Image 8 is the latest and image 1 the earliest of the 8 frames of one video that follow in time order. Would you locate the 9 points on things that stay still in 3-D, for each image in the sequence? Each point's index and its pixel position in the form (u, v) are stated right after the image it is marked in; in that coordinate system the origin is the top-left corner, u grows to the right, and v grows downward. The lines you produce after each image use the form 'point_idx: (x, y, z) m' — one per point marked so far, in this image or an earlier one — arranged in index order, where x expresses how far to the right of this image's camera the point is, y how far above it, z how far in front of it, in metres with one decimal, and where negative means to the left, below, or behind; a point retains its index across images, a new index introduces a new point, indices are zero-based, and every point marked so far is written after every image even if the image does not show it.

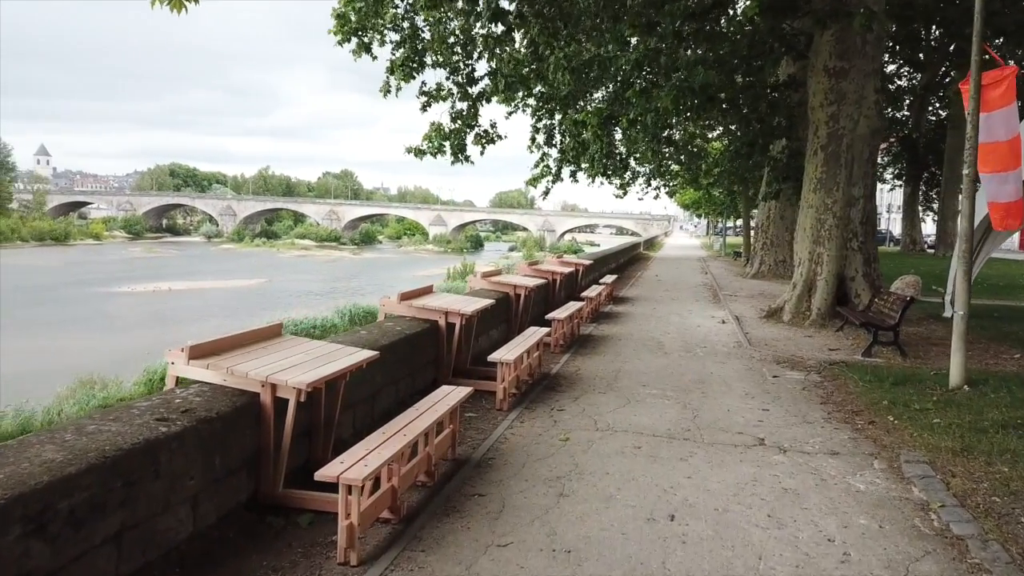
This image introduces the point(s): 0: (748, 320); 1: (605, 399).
0: (+4.0, -0.5, +11.7) m
1: (+0.8, -1.0, +6.1) m
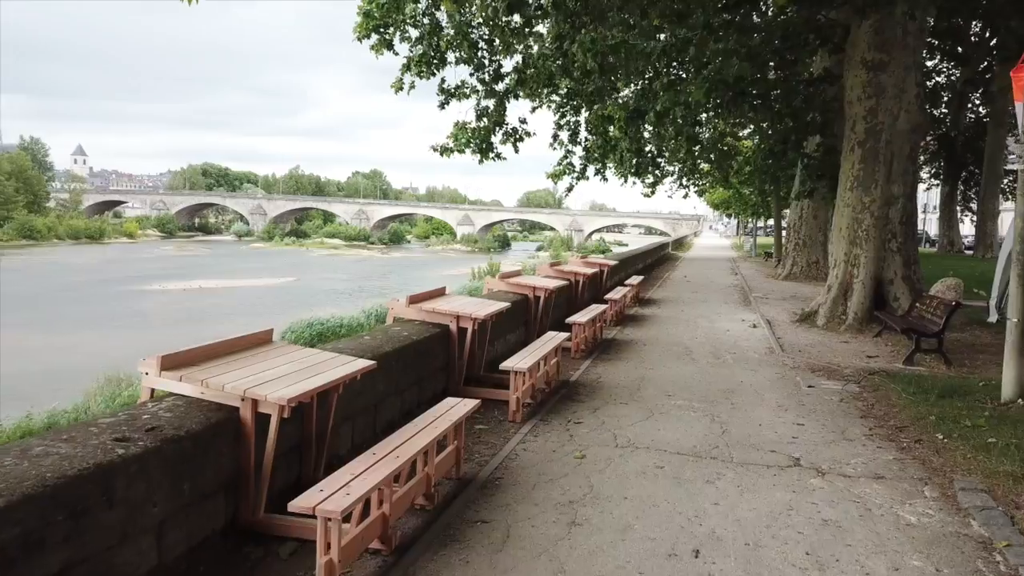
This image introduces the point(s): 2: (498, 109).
0: (+4.3, -0.6, +11.2) m
1: (+1.0, -1.0, +5.7) m
2: (-0.4, +3.7, +14.5) m
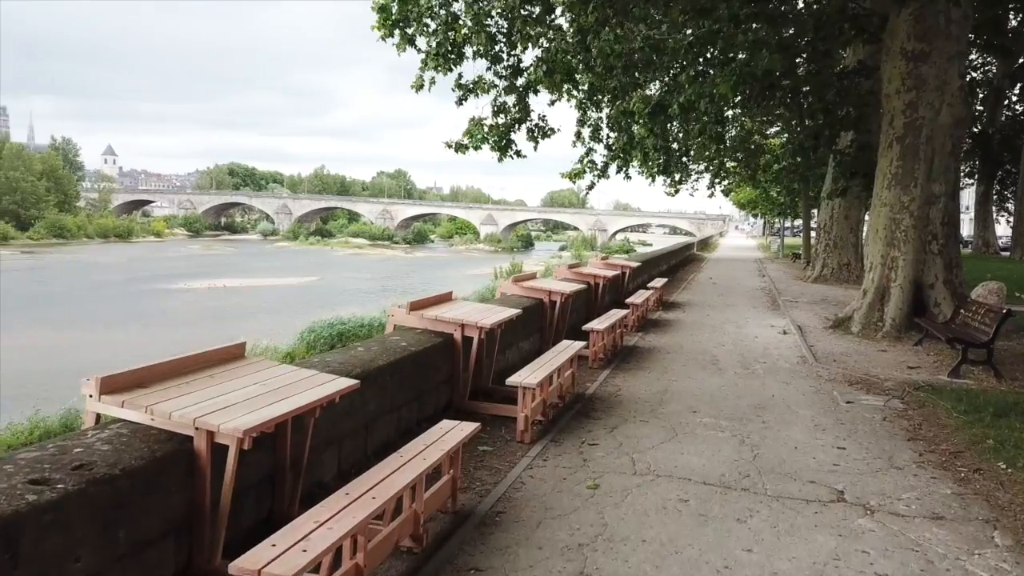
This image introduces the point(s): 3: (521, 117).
0: (+4.5, -0.7, +10.6) m
1: (+1.0, -1.1, +5.2) m
2: (0.0, +3.6, +14.0) m
3: (0.0, +3.4, +14.1) m
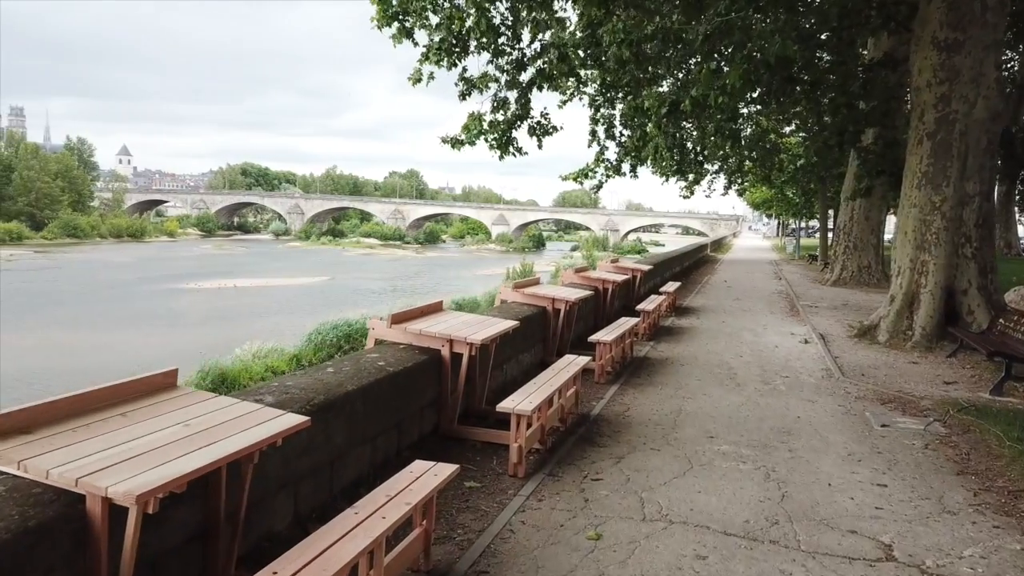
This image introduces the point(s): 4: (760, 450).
0: (+4.6, -0.7, +9.9) m
1: (+1.0, -1.1, +4.6) m
2: (+0.1, +3.6, +13.4) m
3: (+0.2, +3.4, +13.5) m
4: (+1.8, -1.1, +4.9) m
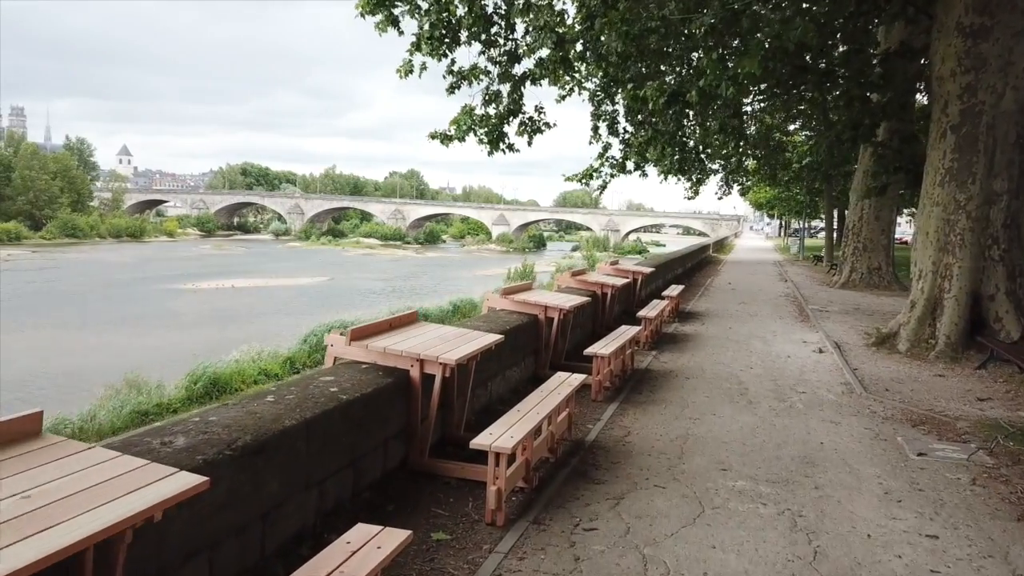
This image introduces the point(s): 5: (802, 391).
0: (+4.5, -0.8, +9.2) m
1: (+0.9, -1.2, +3.9) m
2: (0.0, +3.5, +12.7) m
3: (0.0, +3.3, +12.8) m
4: (+1.6, -1.2, +4.2) m
5: (+2.9, -1.0, +6.9) m
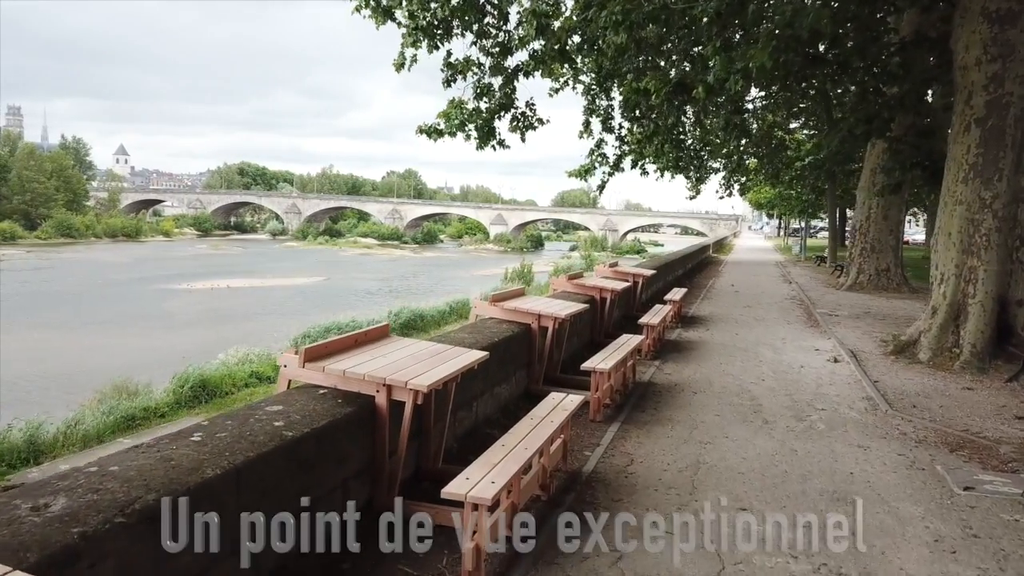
0: (+4.4, -0.9, +8.6) m
1: (+0.8, -1.3, +3.3) m
2: (-0.1, +3.5, +12.1) m
3: (-0.1, +3.2, +12.1) m
4: (+1.6, -1.3, +3.6) m
5: (+2.8, -1.1, +6.3) m
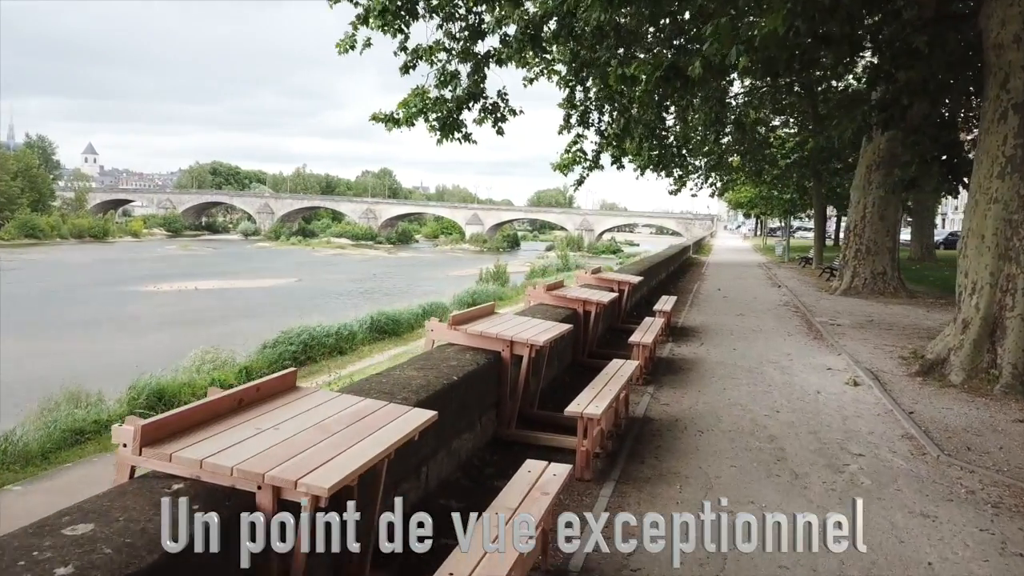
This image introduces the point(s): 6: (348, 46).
0: (+4.0, -1.0, +7.5) m
1: (+0.6, -1.4, +2.1) m
2: (-0.6, +3.3, +10.8) m
3: (-0.5, +3.1, +10.9) m
4: (+1.4, -1.4, +2.4) m
5: (+2.5, -1.2, +5.1) m
6: (-2.6, +3.8, +10.9) m
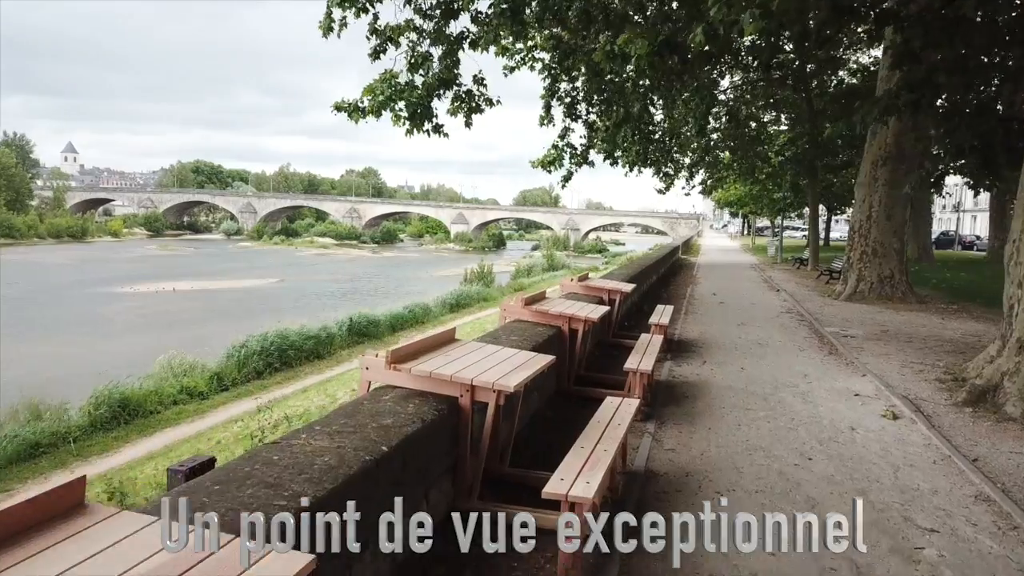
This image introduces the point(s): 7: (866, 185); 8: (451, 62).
0: (+3.8, -1.1, +6.3) m
1: (+0.5, -1.5, +0.8) m
2: (-0.9, +3.2, +9.5) m
3: (-0.9, +3.0, +9.6) m
4: (+1.2, -1.5, +1.2) m
5: (+2.3, -1.3, +3.9) m
6: (-2.9, +3.6, +9.6) m
7: (+7.4, +2.1, +14.6) m
8: (-0.8, +3.2, +9.6) m
